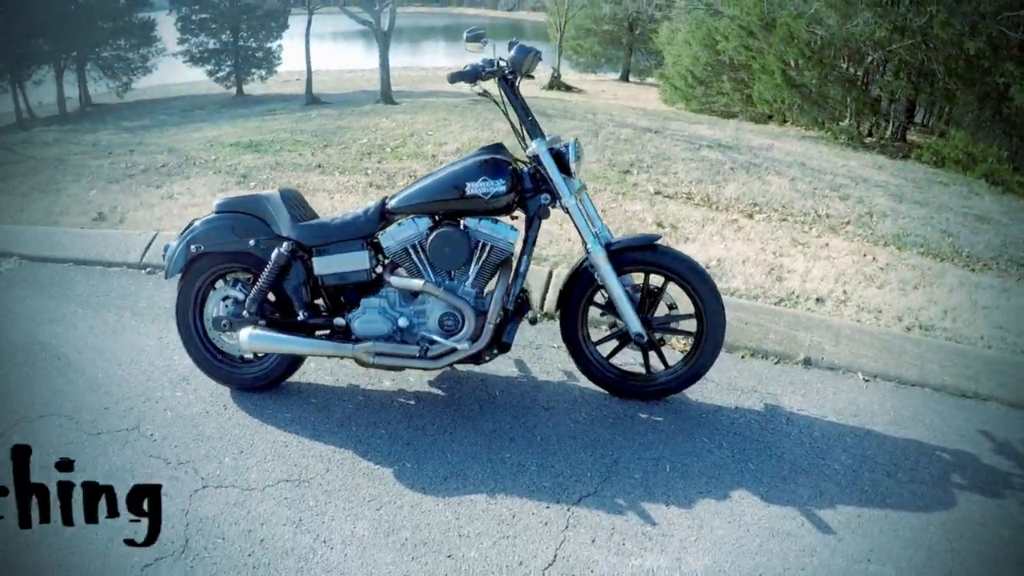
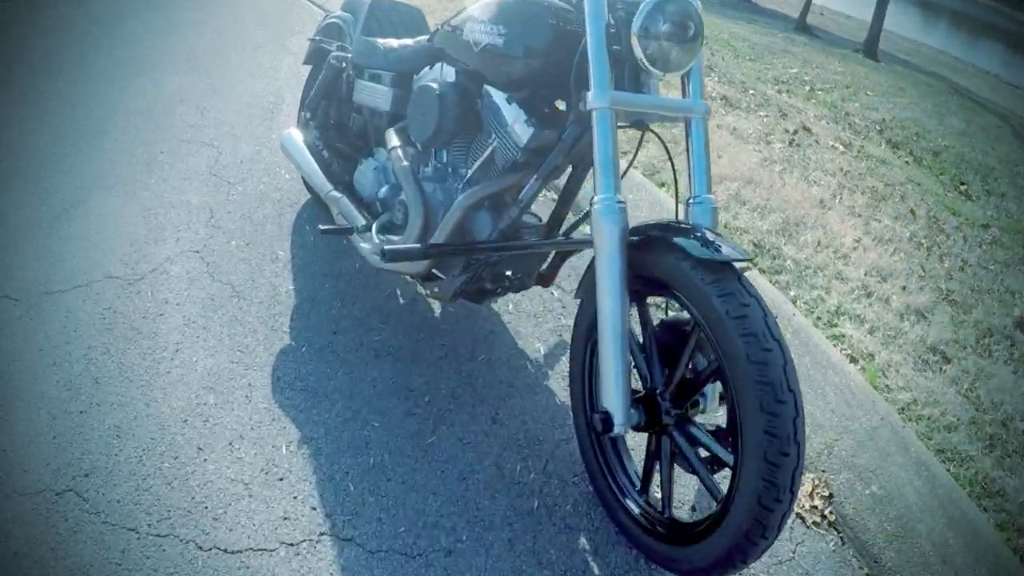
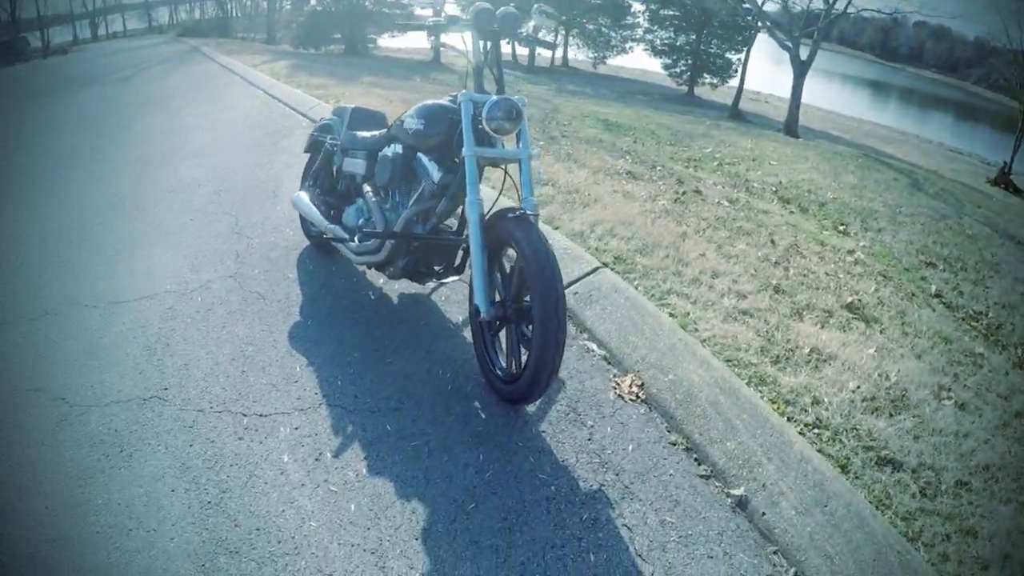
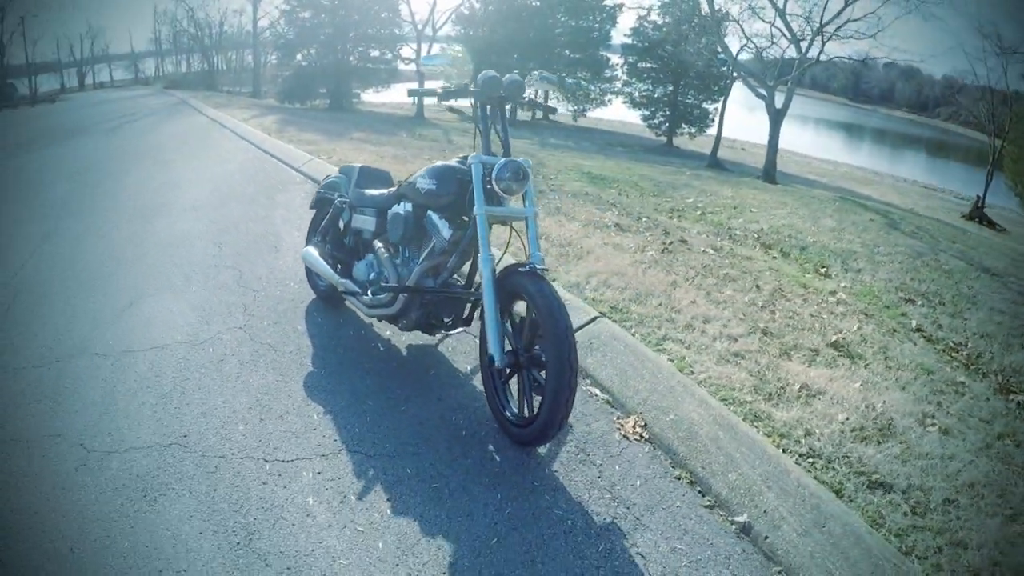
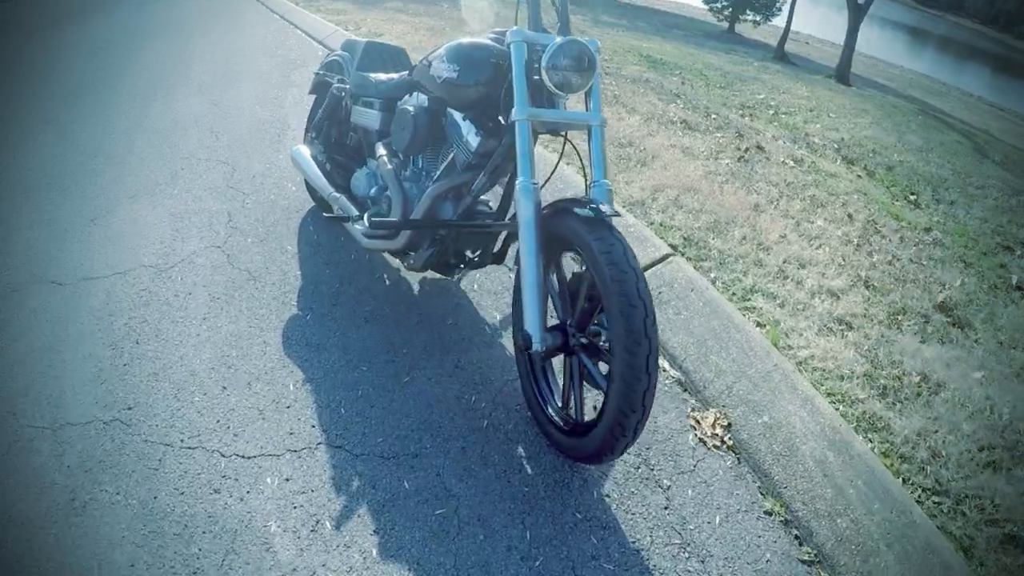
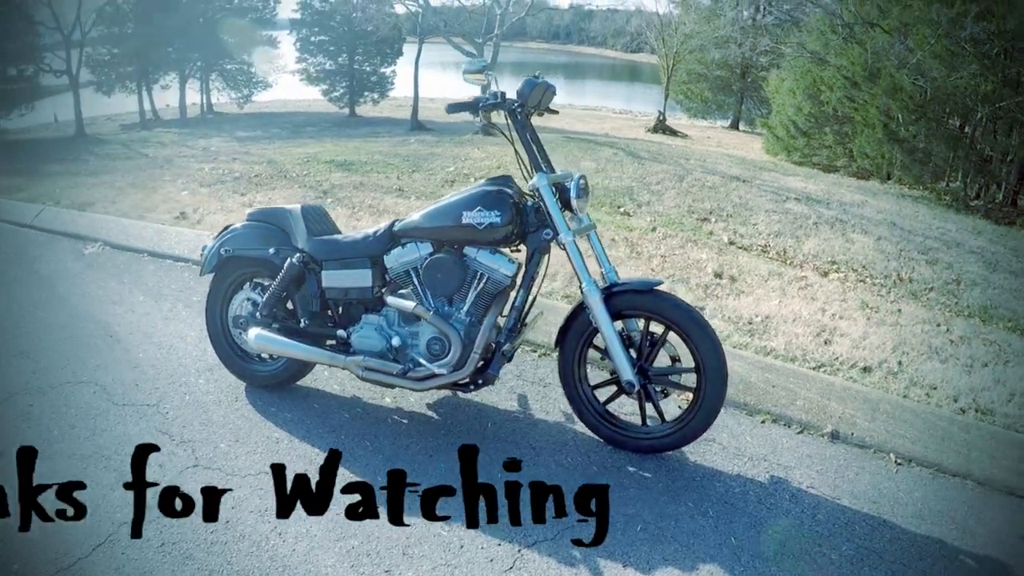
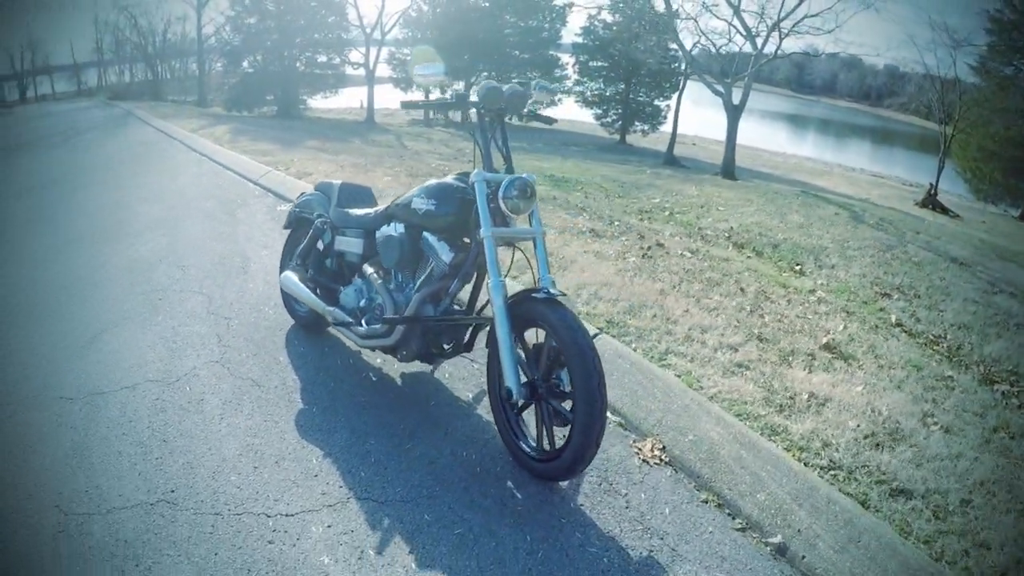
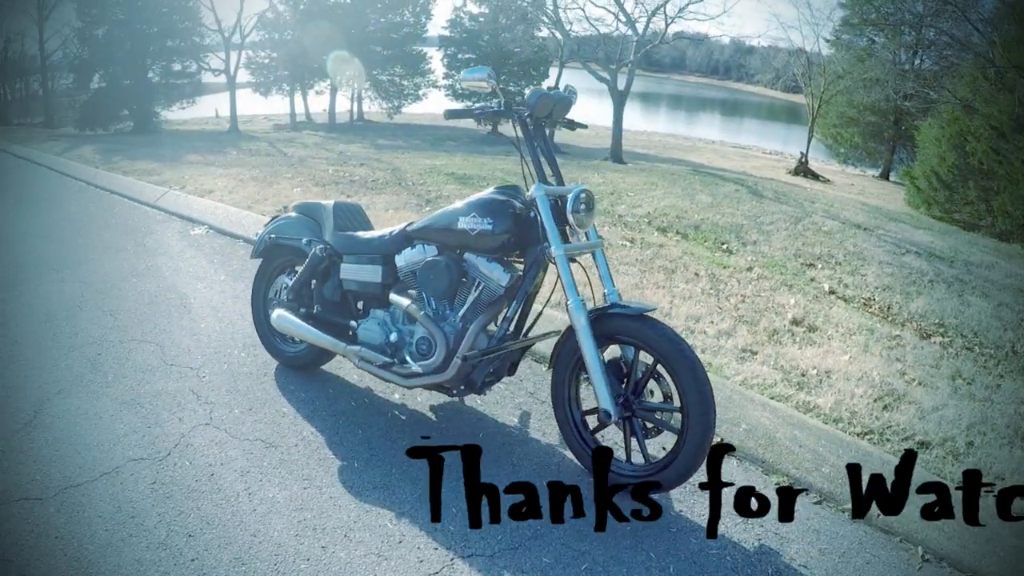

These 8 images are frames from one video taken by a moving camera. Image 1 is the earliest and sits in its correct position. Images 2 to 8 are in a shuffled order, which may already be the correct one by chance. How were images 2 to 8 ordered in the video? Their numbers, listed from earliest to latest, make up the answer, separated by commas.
6, 8, 7, 4, 3, 5, 2
